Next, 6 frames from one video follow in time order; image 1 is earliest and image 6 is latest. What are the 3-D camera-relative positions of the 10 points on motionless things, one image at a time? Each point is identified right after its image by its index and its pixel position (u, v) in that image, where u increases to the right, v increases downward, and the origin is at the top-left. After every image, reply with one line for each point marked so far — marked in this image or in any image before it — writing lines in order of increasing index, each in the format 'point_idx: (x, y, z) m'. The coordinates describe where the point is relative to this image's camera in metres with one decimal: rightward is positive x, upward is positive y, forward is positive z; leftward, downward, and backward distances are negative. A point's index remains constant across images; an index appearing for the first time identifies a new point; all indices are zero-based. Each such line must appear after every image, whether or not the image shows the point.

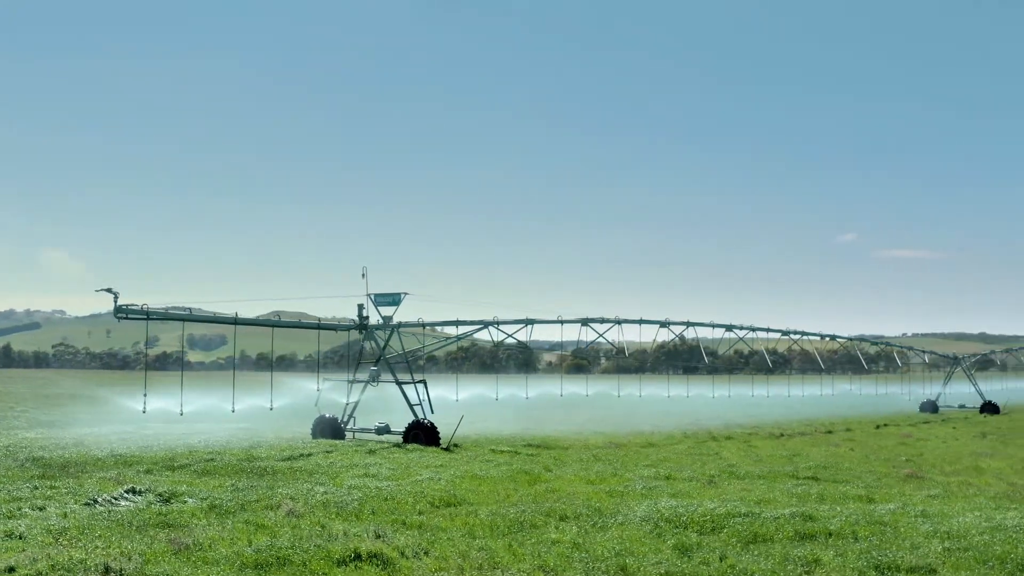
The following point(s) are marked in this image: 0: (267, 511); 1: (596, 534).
0: (-5.6, -5.3, +18.2) m
1: (+1.8, -4.7, +14.5) m
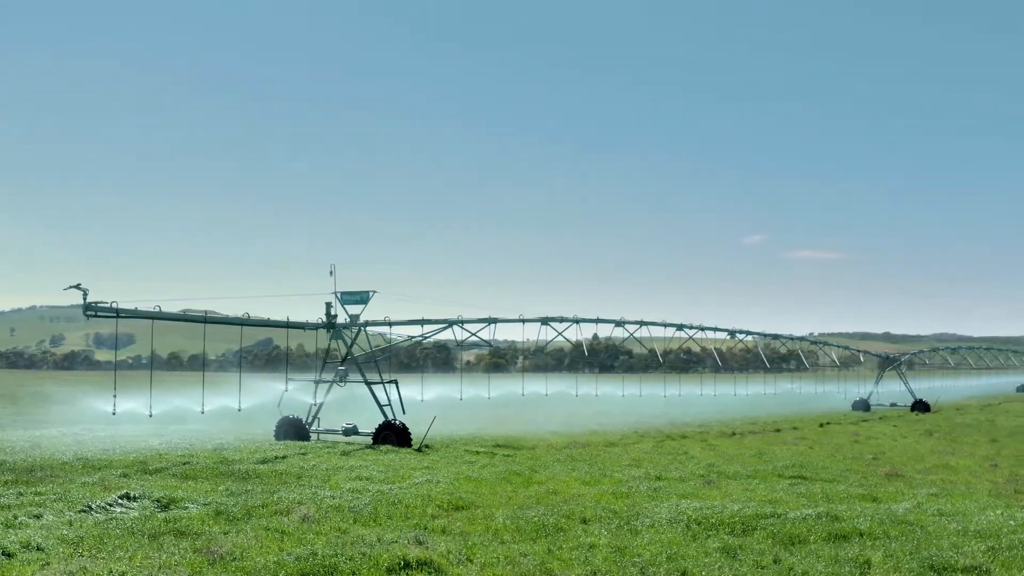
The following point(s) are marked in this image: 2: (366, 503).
0: (-5.2, -5.3, +17.7) m
1: (+2.4, -4.8, +14.5) m
2: (-3.7, -5.6, +19.6) m
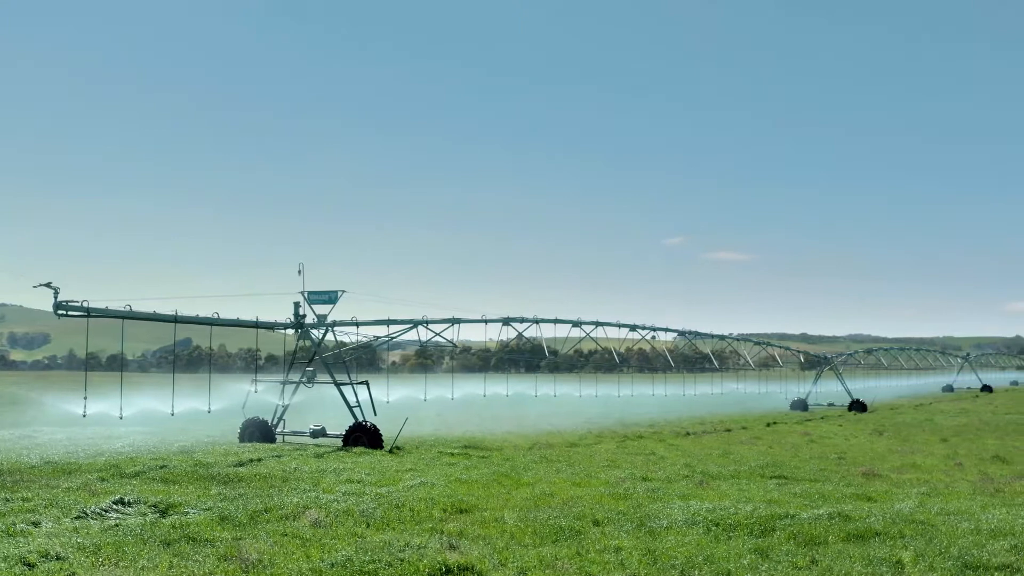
0: (-4.9, -5.4, +17.5) m
1: (+2.9, -4.9, +14.8) m
2: (-3.5, -5.6, +19.5) m
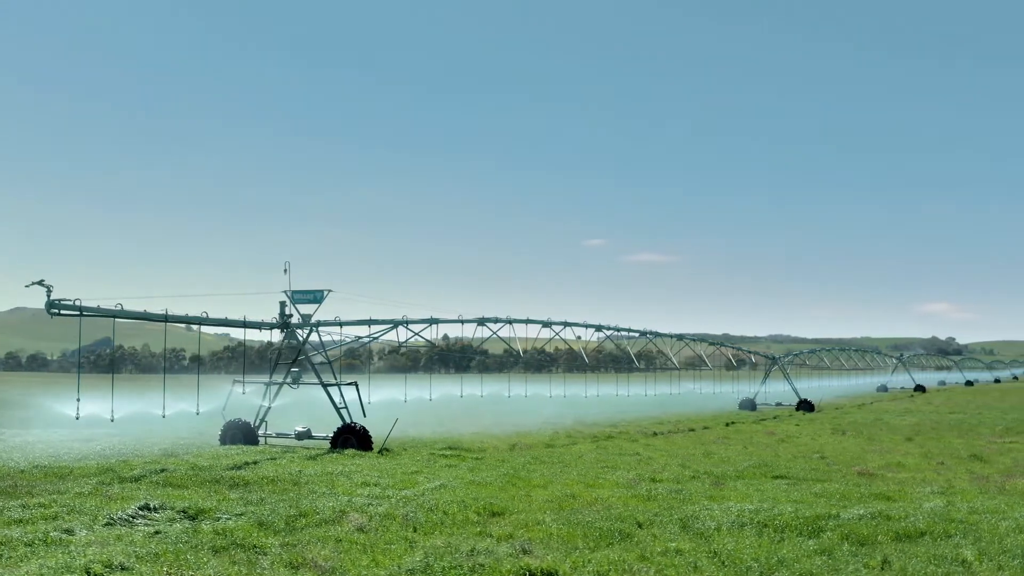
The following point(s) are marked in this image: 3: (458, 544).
0: (-3.9, -5.4, +17.3) m
1: (+4.0, -5.0, +15.1) m
2: (-2.6, -5.7, +19.4) m
3: (-1.1, -5.1, +15.2) m
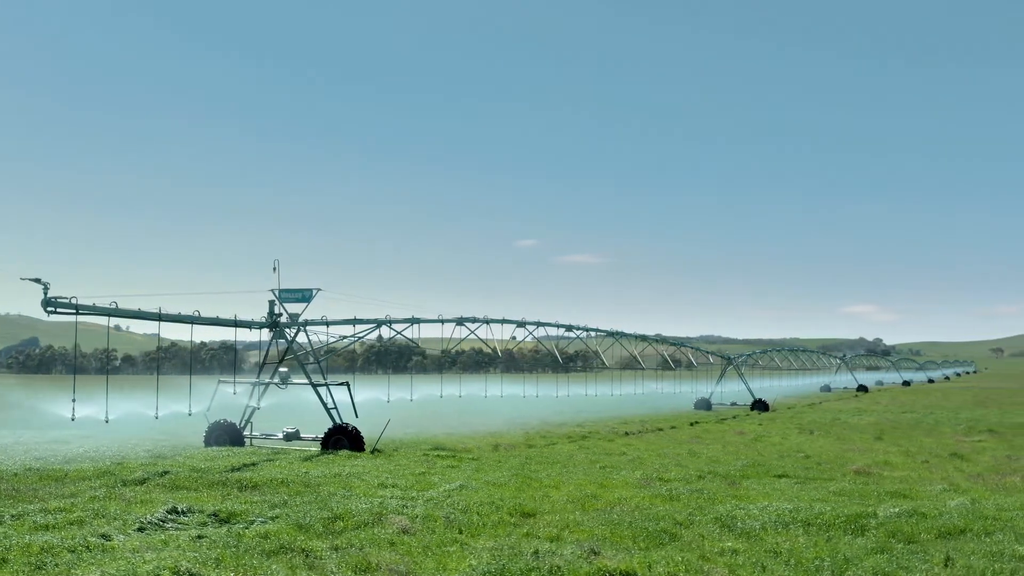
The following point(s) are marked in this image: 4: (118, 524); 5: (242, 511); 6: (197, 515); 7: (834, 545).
0: (-2.9, -5.5, +17.2) m
1: (+5.1, -5.1, +15.4) m
2: (-1.7, -5.7, +19.4) m
3: (0.0, -5.2, +15.3) m
4: (-9.2, -5.6, +17.8) m
5: (-7.1, -5.8, +19.8) m
6: (-8.0, -5.7, +19.0) m
7: (+6.0, -4.8, +14.3) m
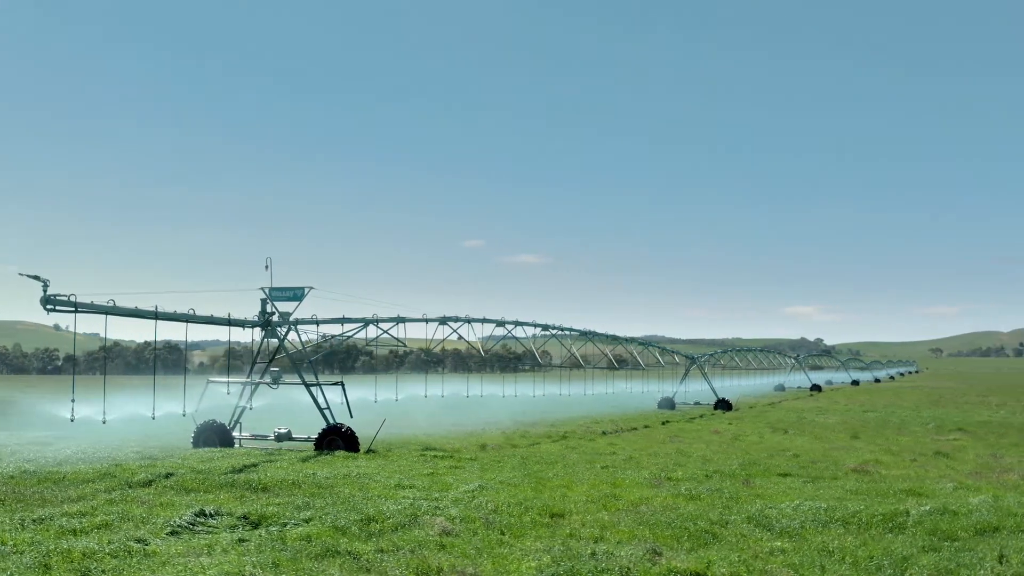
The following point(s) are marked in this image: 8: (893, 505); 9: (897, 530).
0: (-2.0, -5.5, +17.1) m
1: (+6.1, -5.2, +15.7) m
2: (-0.9, -5.7, +19.3) m
3: (+1.0, -5.2, +15.3) m
4: (-8.3, -5.5, +17.5) m
5: (-6.3, -5.8, +19.5) m
6: (-7.2, -5.7, +18.7) m
7: (+7.1, -4.9, +14.6) m
8: (+9.5, -5.5, +19.1) m
9: (+8.0, -5.1, +15.9) m
